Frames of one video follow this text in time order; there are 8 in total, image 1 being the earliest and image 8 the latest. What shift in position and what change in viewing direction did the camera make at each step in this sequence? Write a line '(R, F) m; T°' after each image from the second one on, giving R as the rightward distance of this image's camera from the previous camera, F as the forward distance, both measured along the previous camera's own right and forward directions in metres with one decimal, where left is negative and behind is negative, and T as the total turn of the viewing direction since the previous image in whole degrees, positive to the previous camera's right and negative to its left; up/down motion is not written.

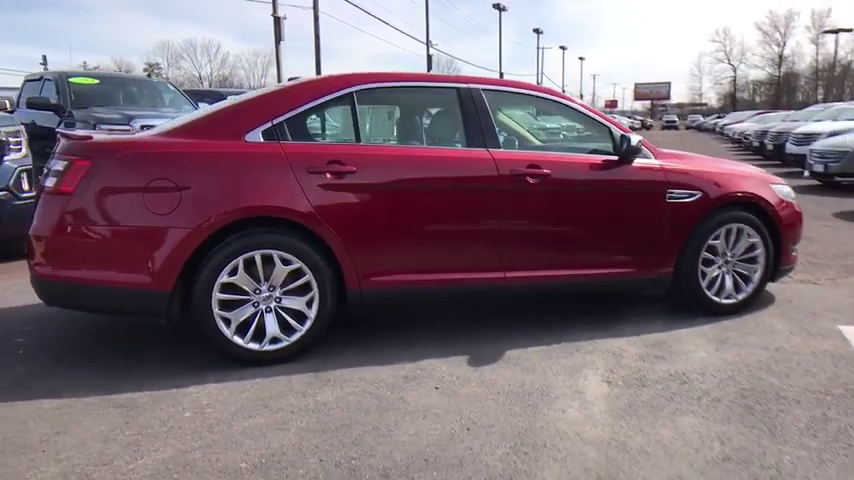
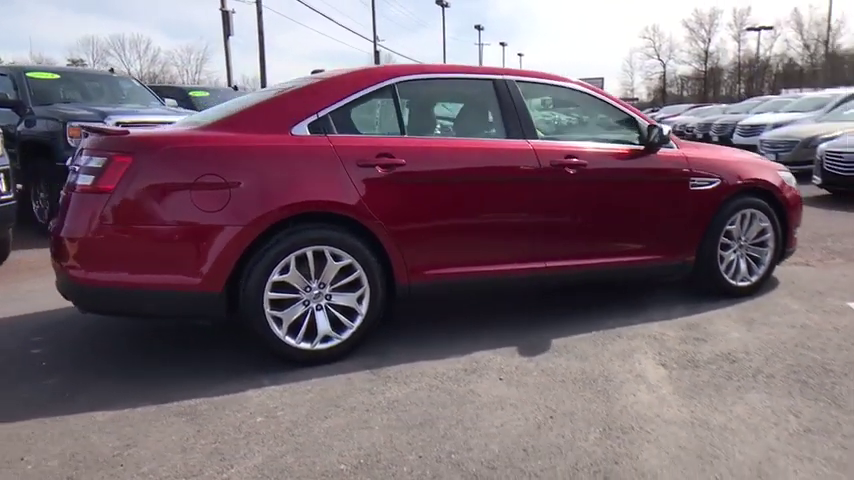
(-0.7, +0.1) m; +6°
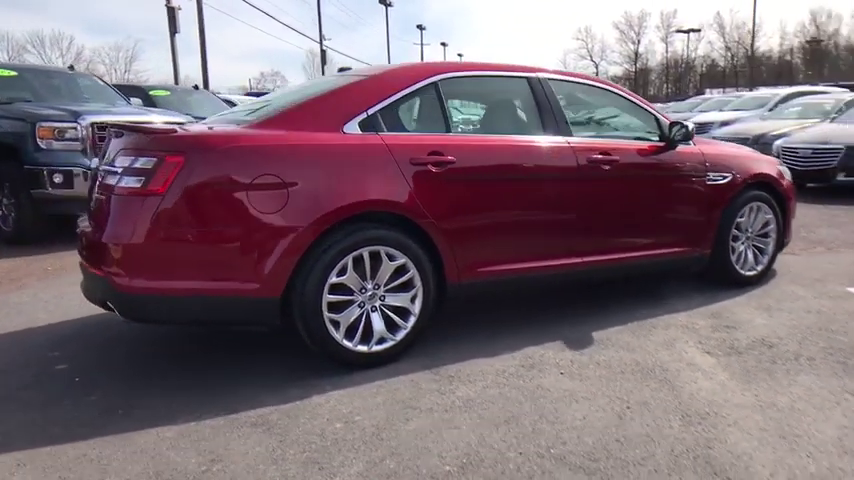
(-0.7, +0.1) m; +6°
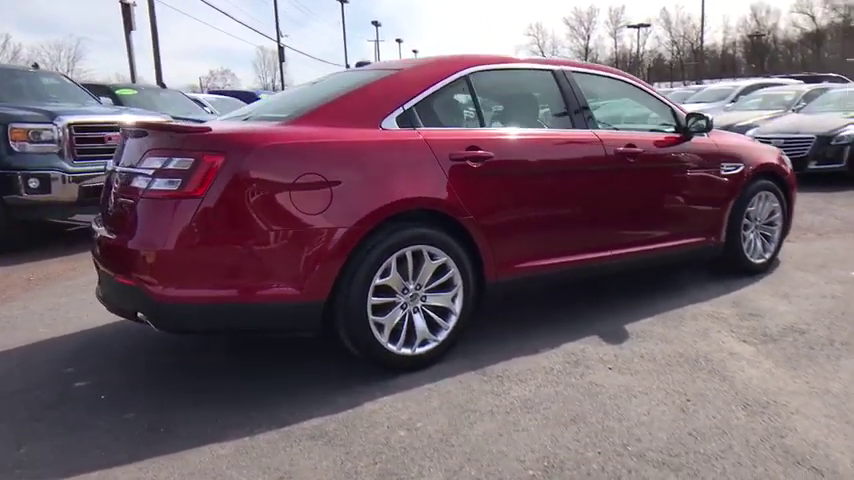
(-0.5, +0.1) m; +4°
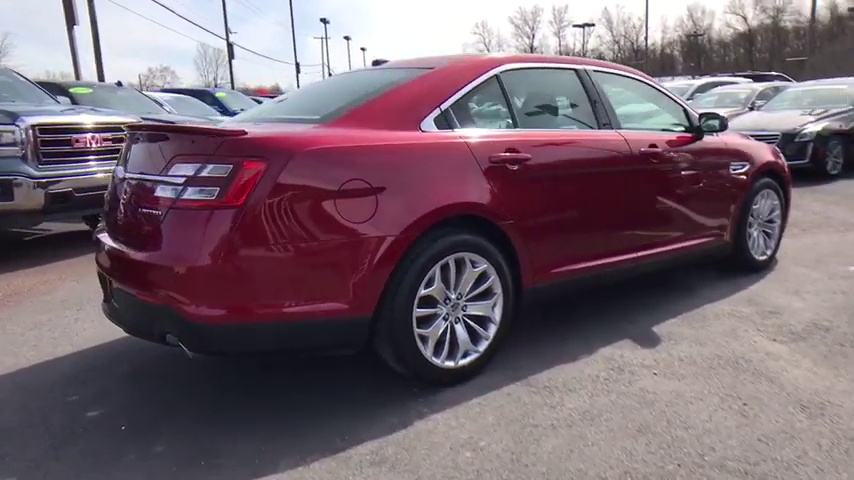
(-0.5, +0.2) m; +5°
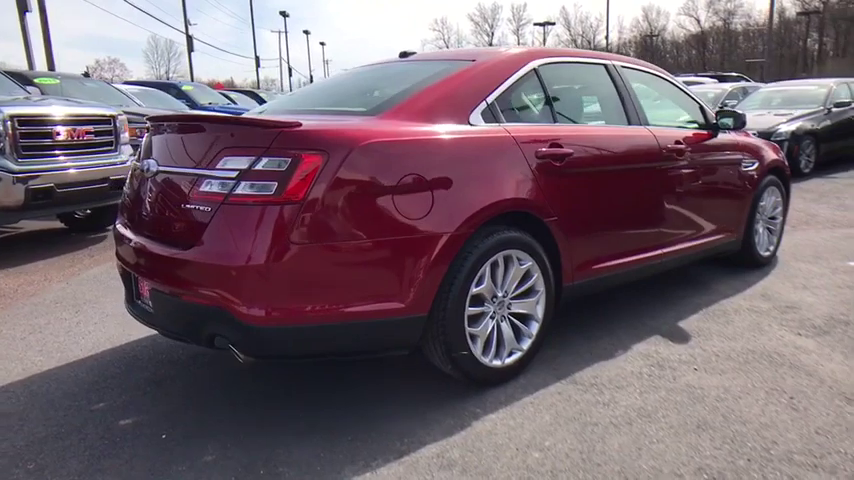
(-0.5, +0.1) m; +4°
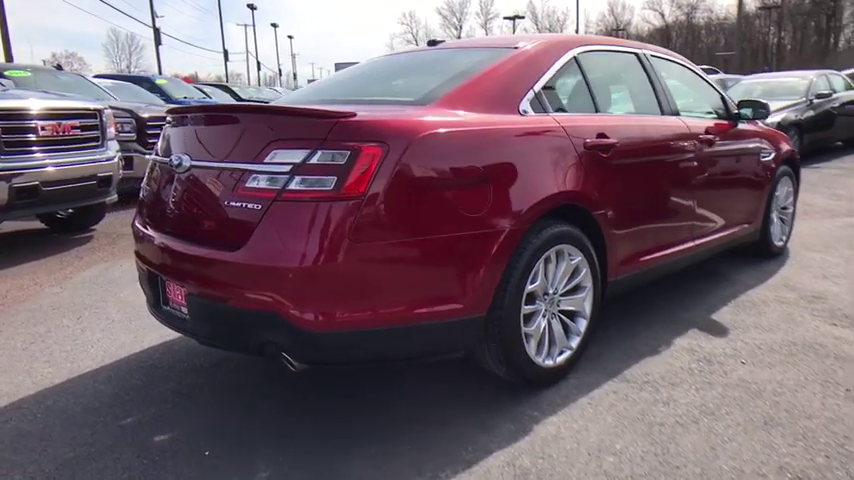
(-0.4, +0.2) m; +3°
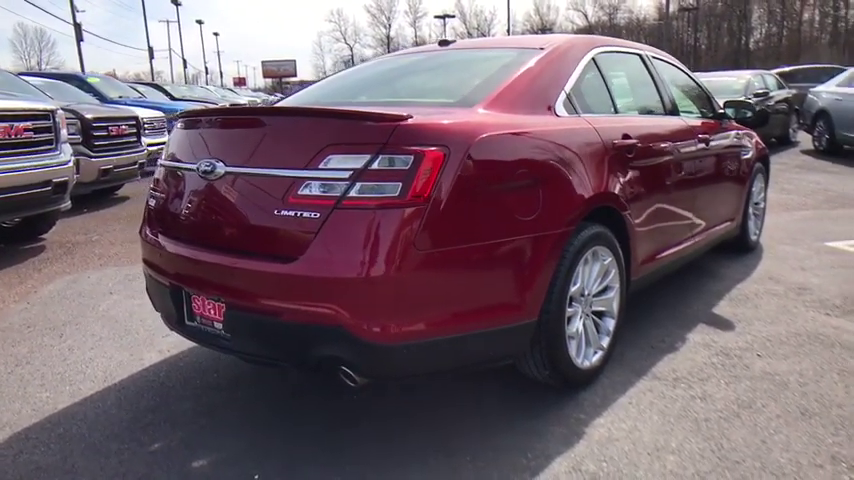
(-0.5, +0.1) m; +6°
